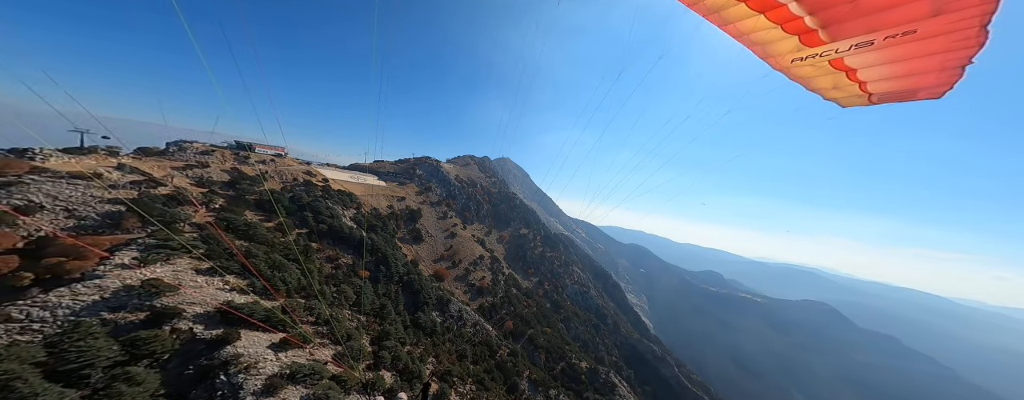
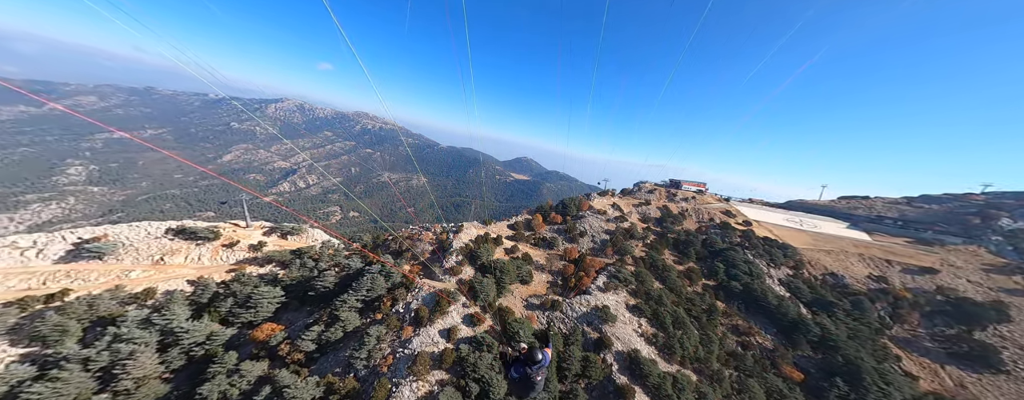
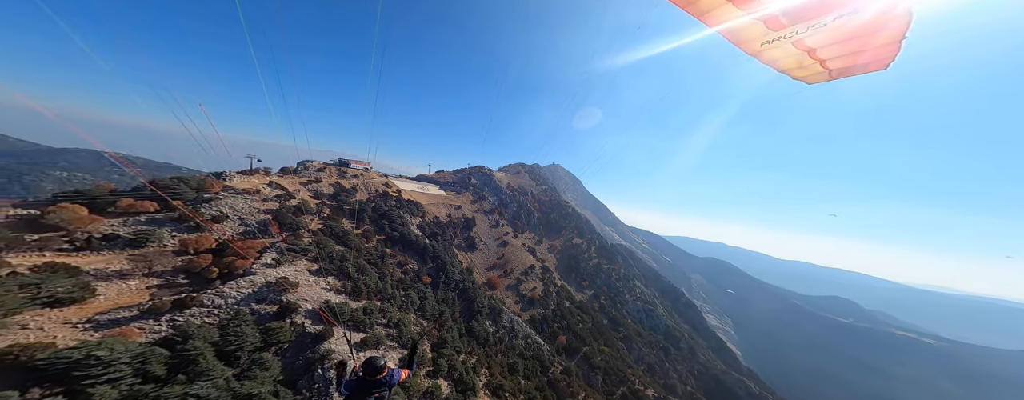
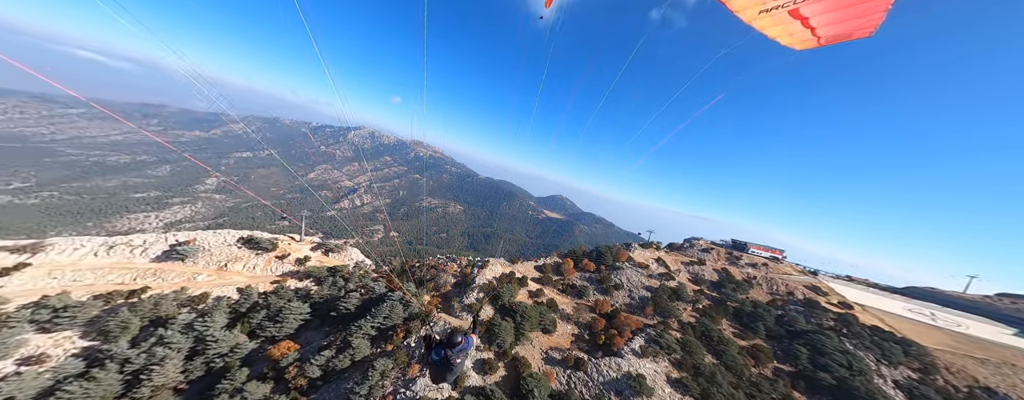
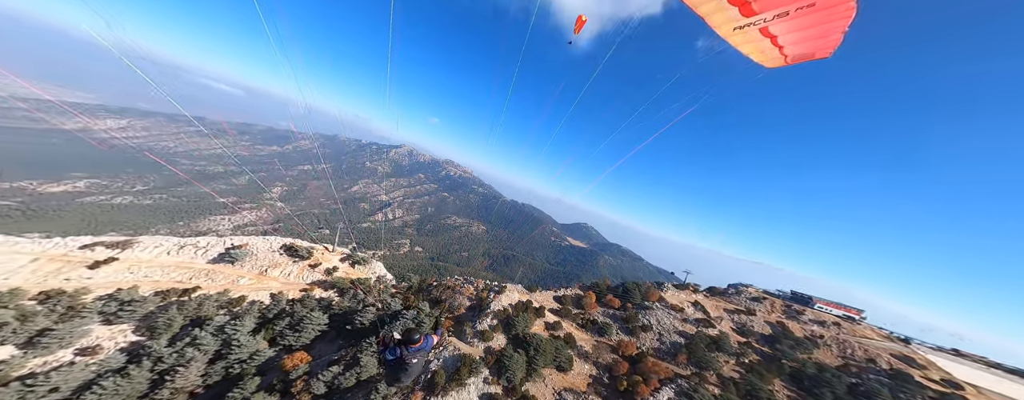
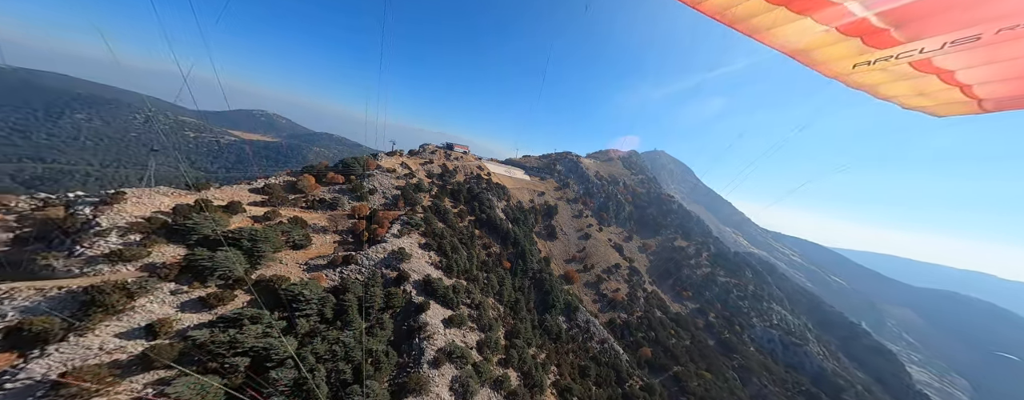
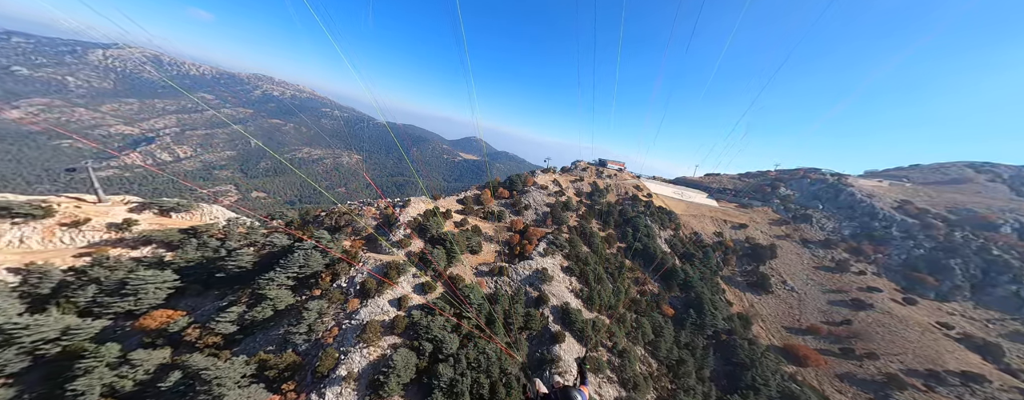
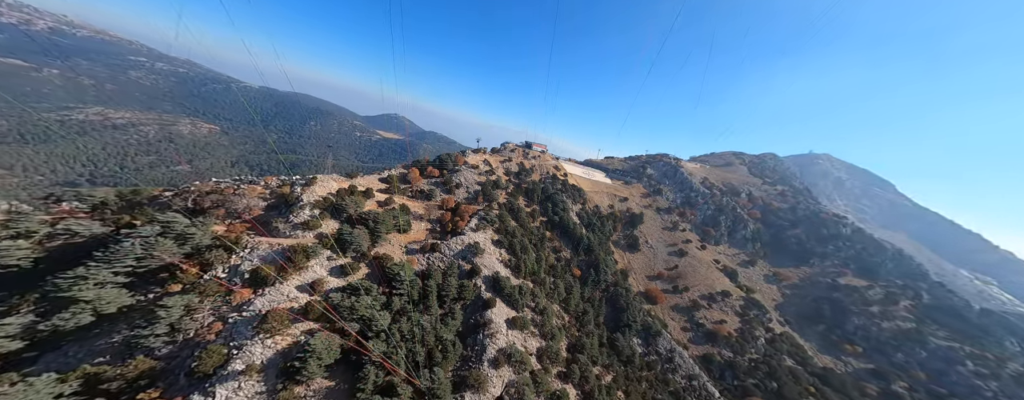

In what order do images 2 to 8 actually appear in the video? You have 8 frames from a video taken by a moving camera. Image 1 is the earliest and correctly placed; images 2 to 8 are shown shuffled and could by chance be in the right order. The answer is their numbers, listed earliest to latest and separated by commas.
3, 6, 8, 7, 2, 4, 5
